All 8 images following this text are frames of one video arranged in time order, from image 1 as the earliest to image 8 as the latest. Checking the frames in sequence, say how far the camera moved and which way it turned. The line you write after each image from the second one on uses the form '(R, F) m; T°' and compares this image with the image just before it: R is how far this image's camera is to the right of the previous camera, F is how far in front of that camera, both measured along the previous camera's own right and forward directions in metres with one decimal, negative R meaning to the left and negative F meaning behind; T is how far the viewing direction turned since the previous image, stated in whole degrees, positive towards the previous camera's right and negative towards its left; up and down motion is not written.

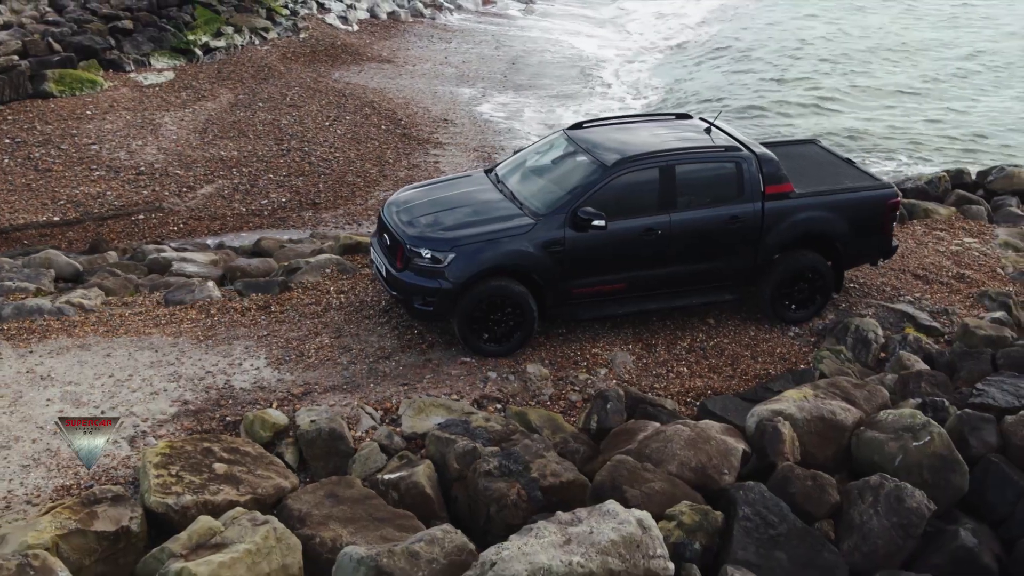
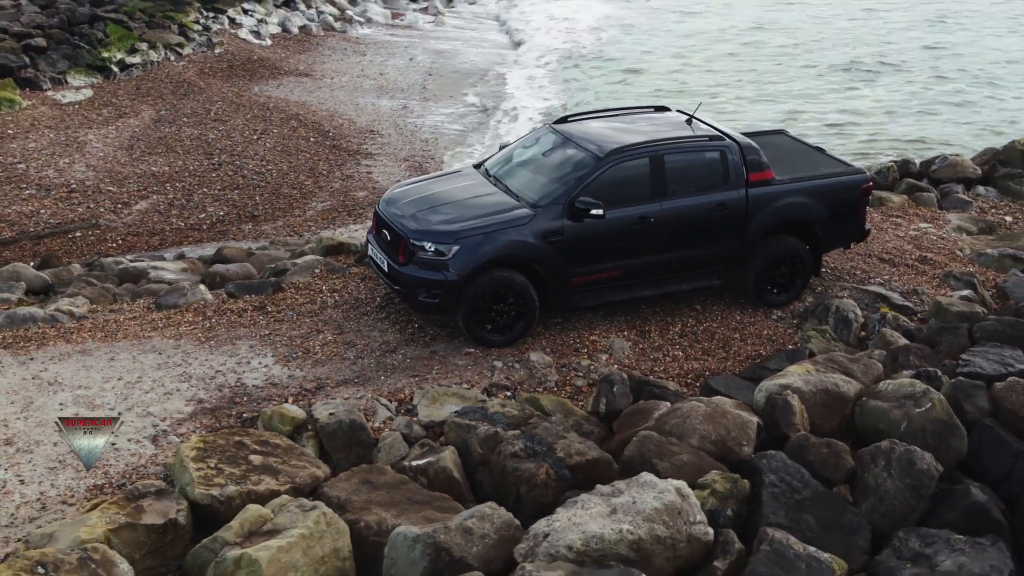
(-0.7, -0.2) m; +4°
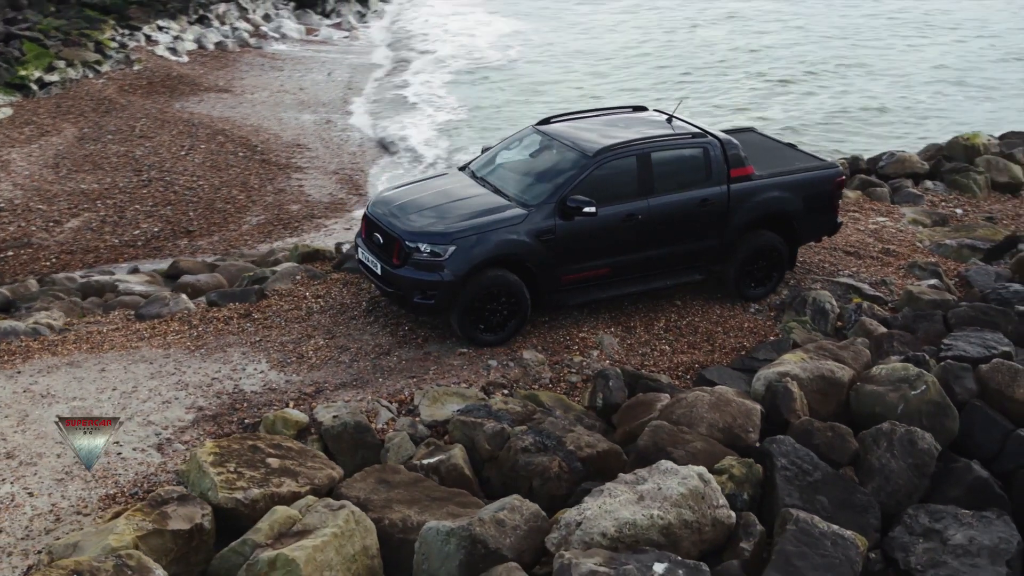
(-0.6, 0.0) m; +4°
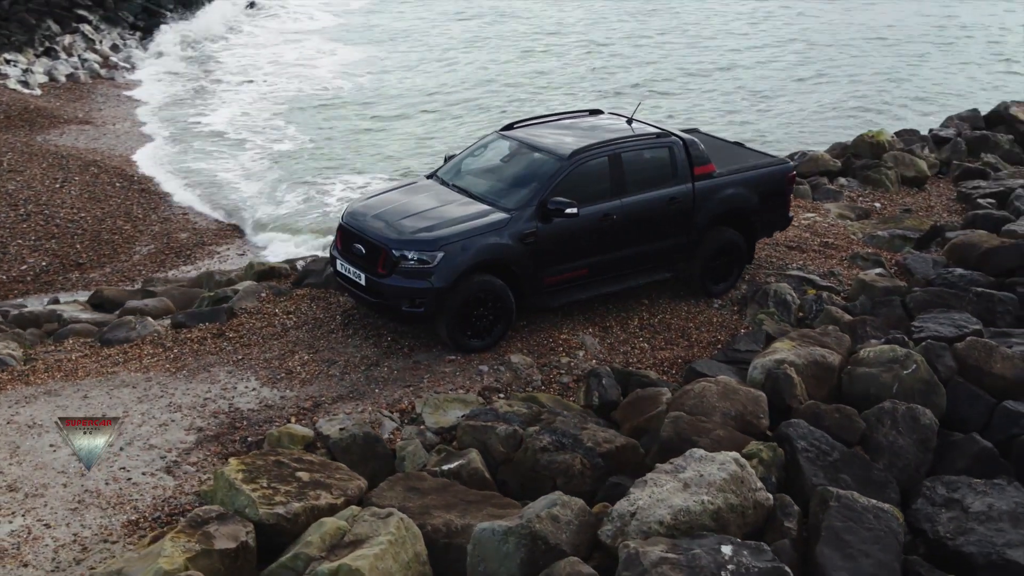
(-1.0, +0.1) m; +7°
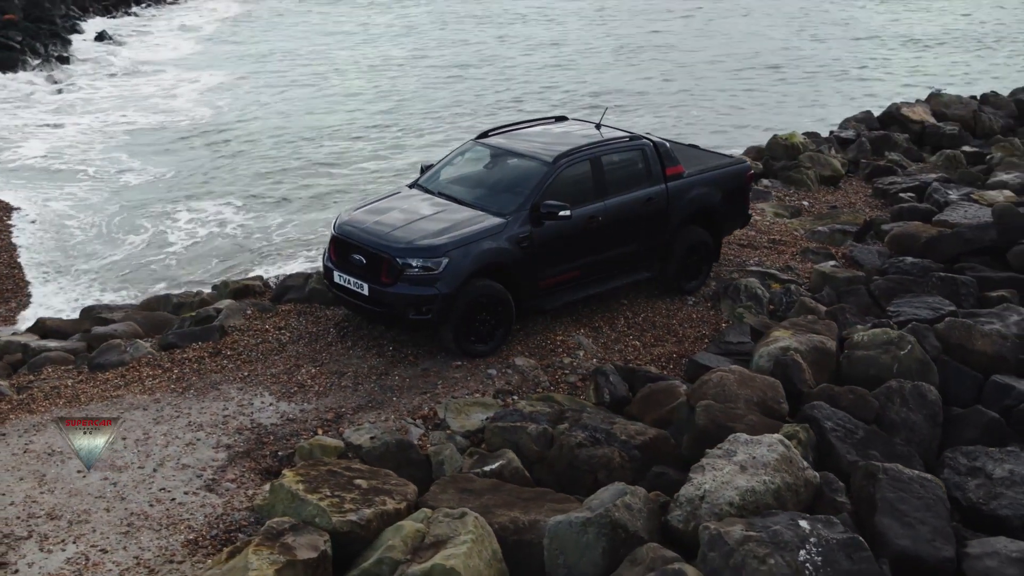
(-1.2, 0.0) m; +7°
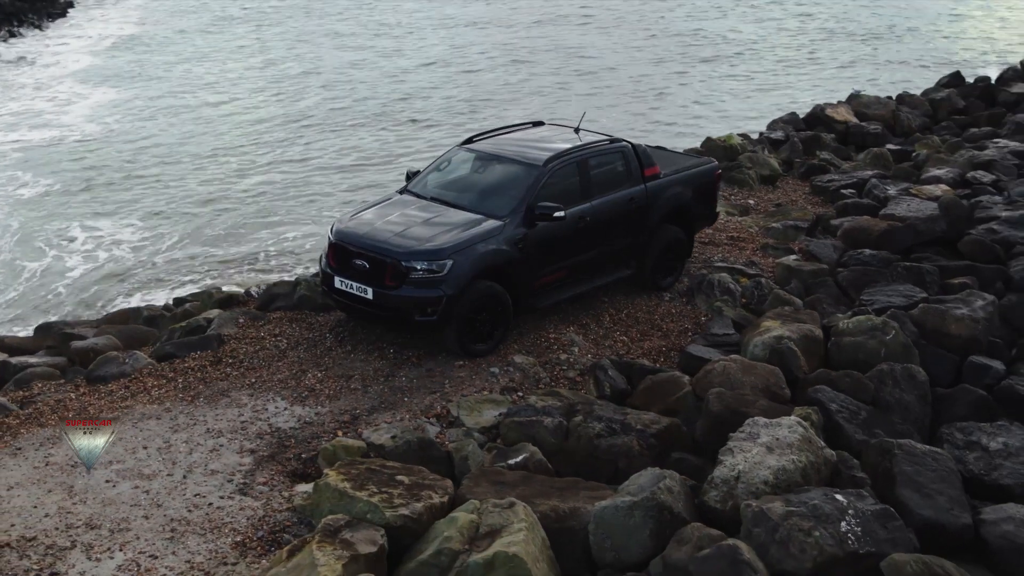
(-0.8, -0.2) m; +5°
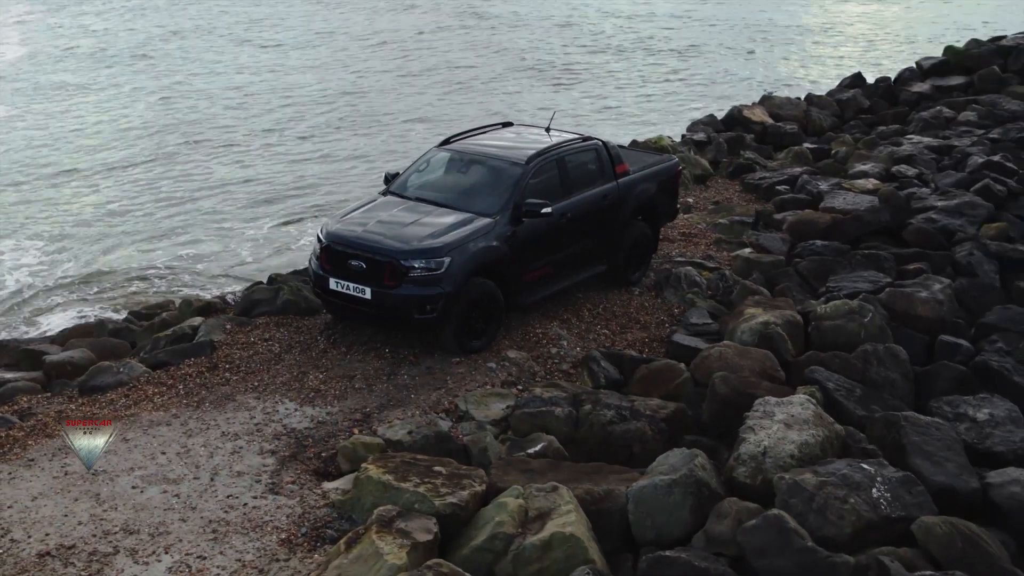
(-0.9, -0.1) m; +5°
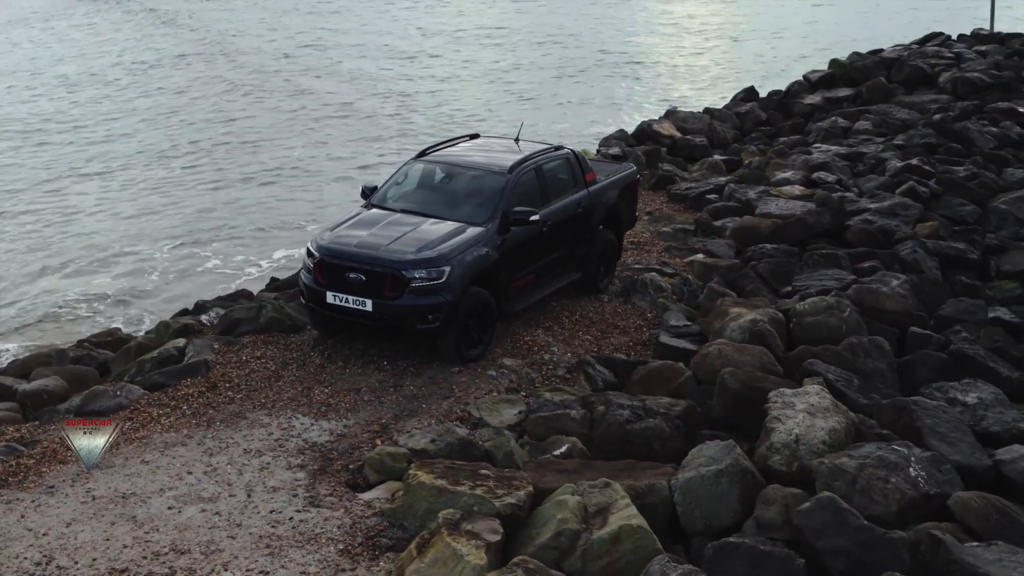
(-1.1, 0.0) m; +6°
